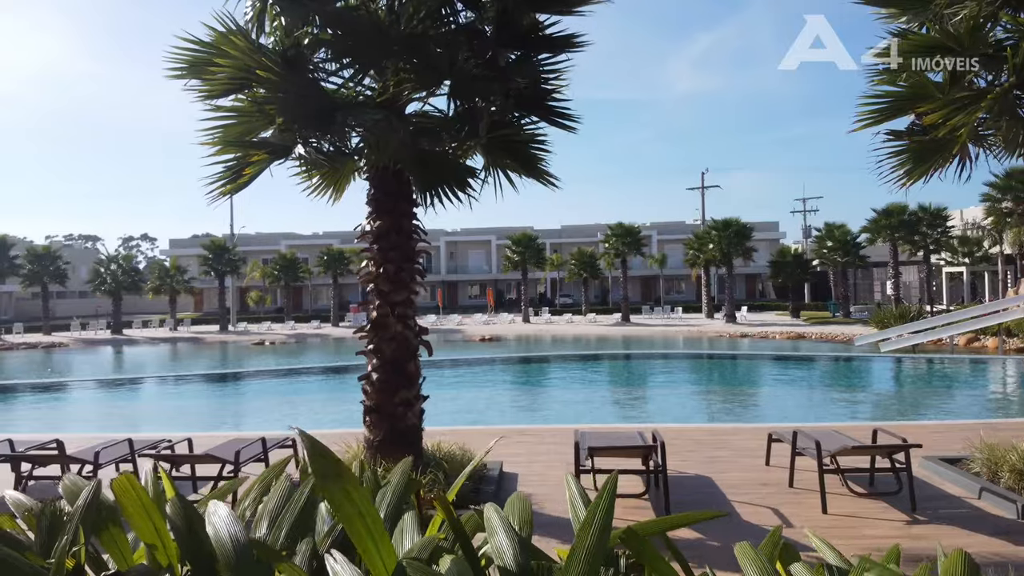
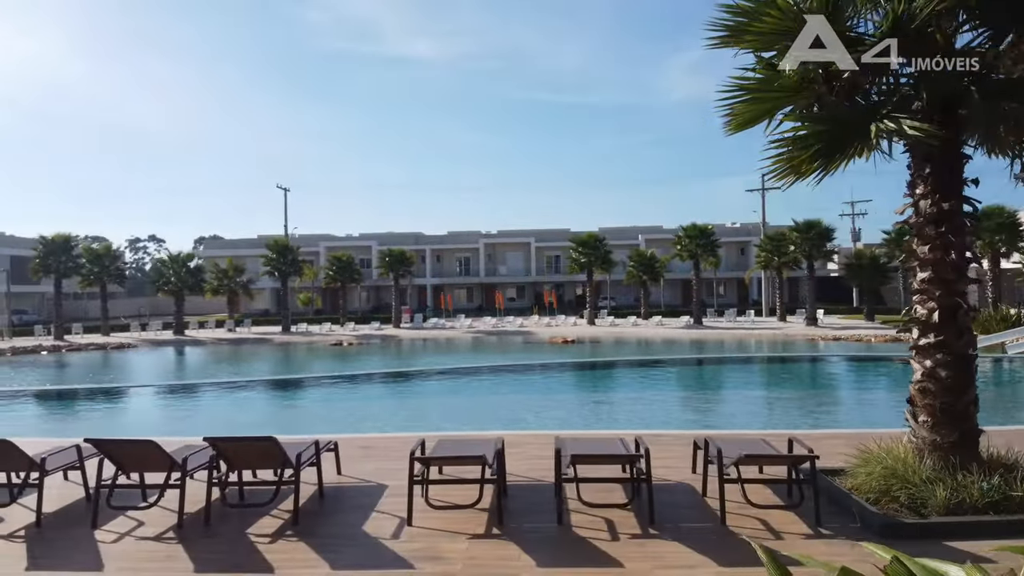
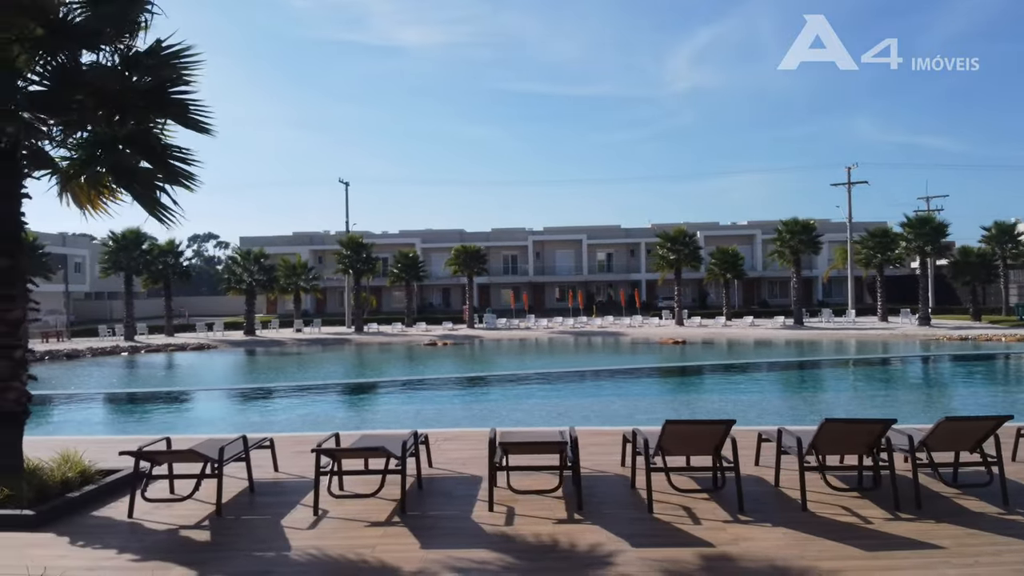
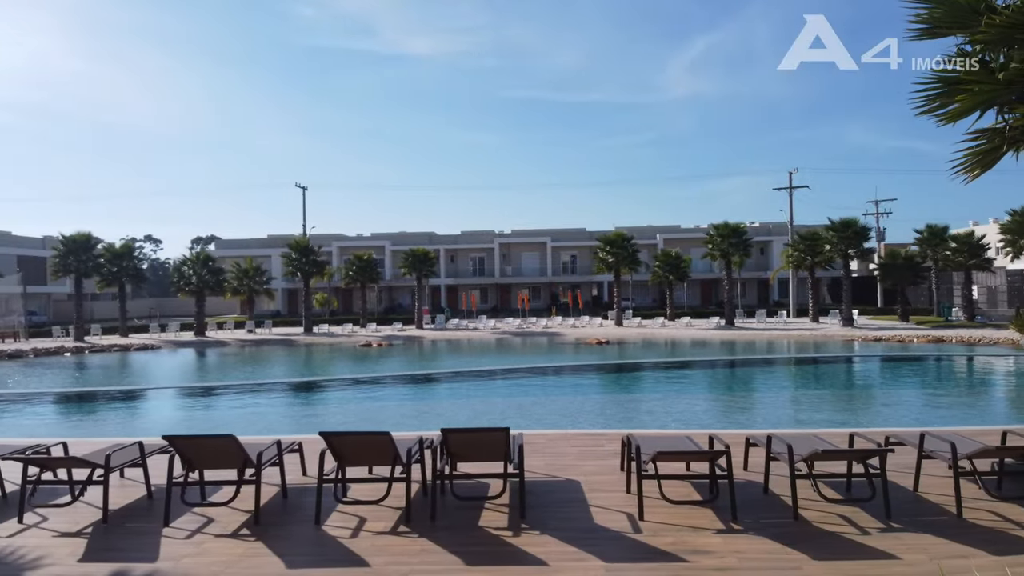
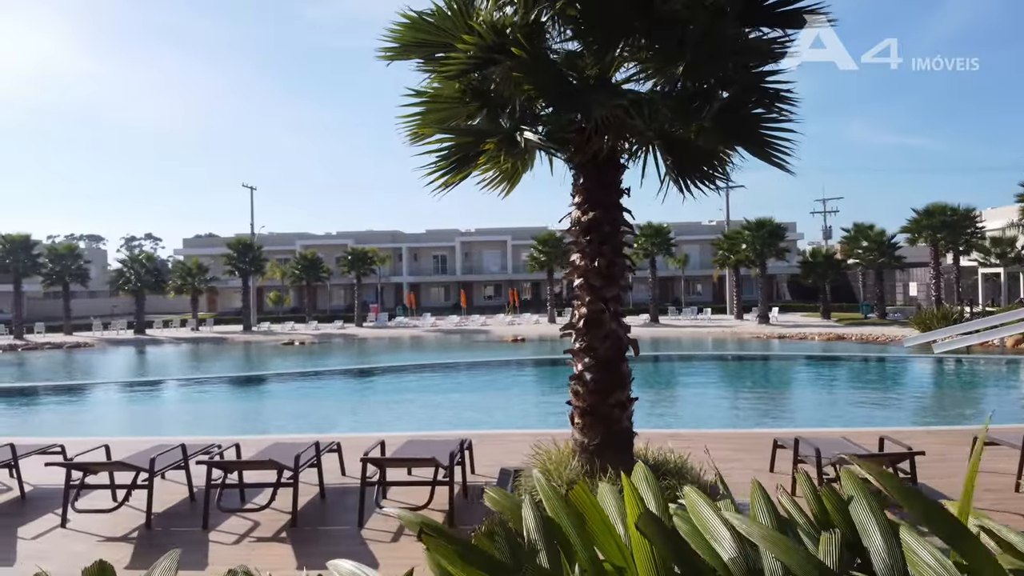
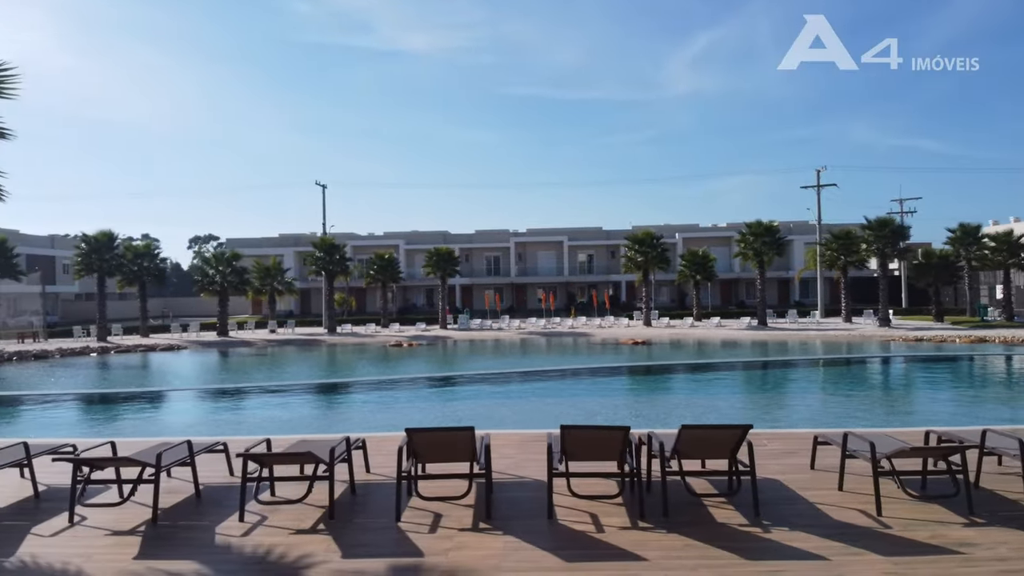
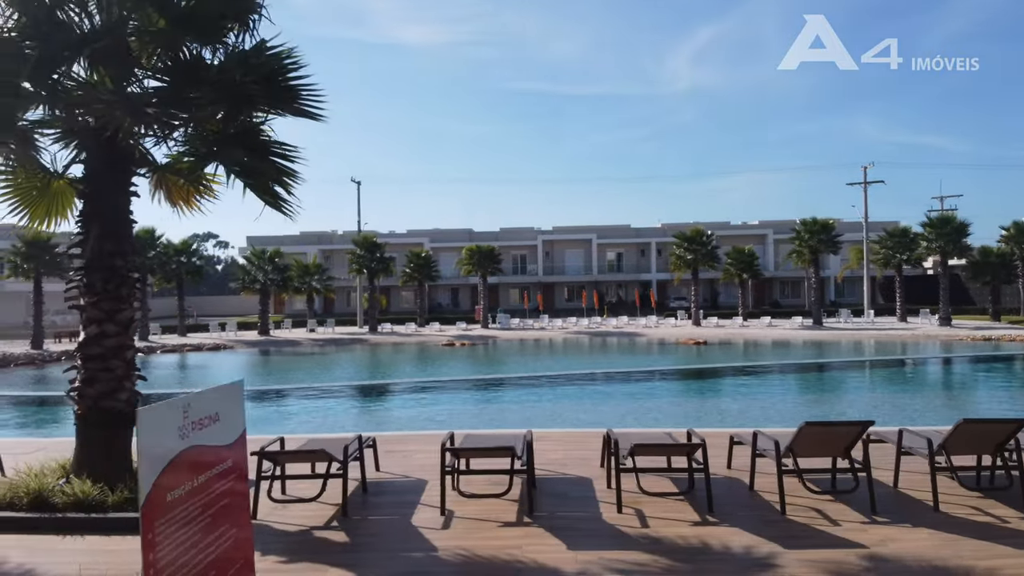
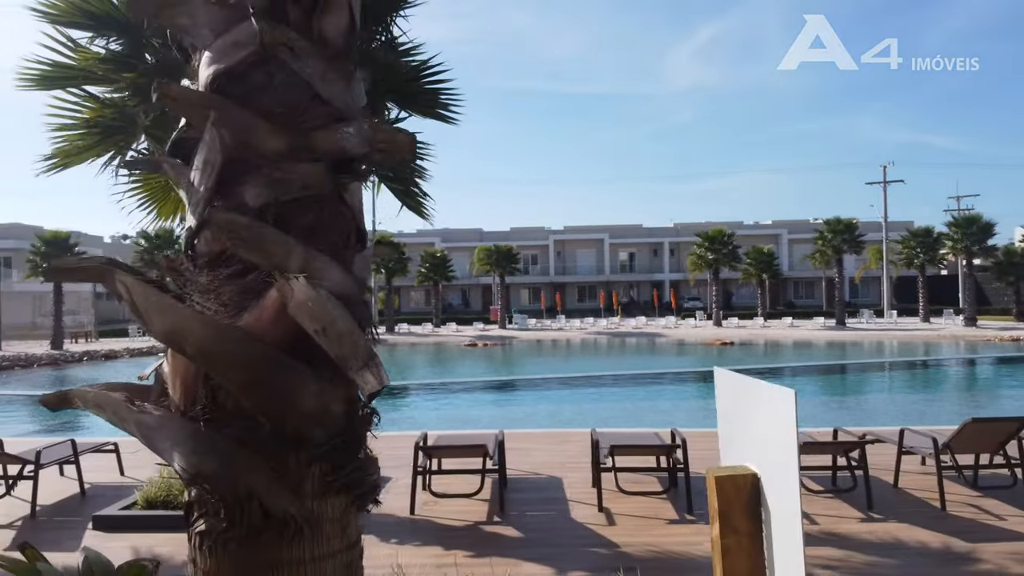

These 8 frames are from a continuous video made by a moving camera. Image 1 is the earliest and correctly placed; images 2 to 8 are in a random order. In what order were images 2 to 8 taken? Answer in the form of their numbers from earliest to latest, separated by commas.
5, 2, 4, 6, 3, 7, 8
